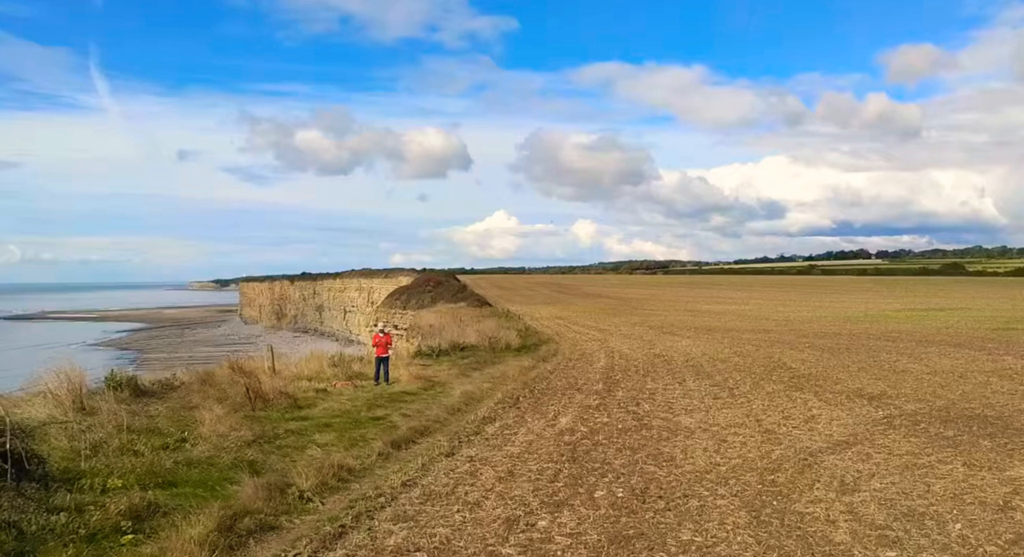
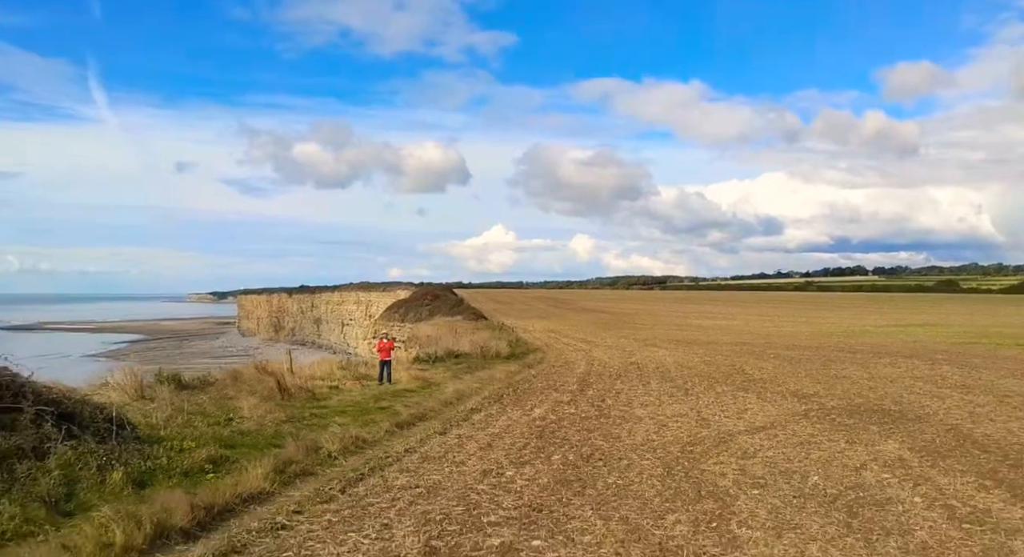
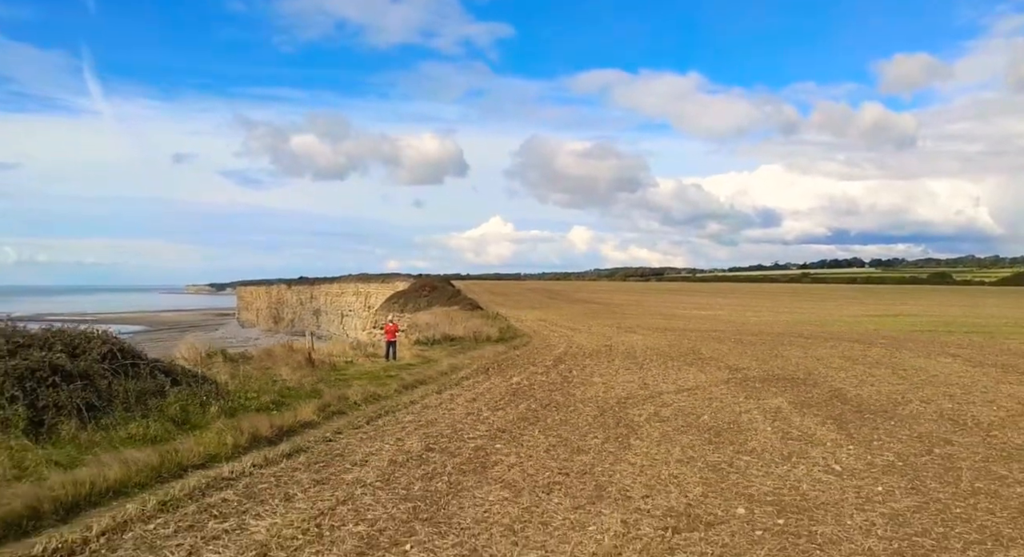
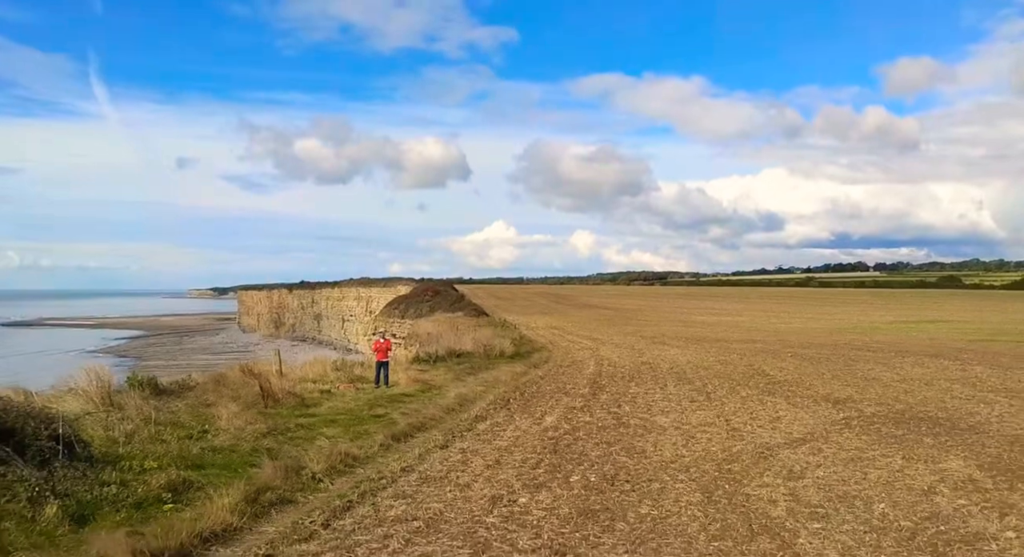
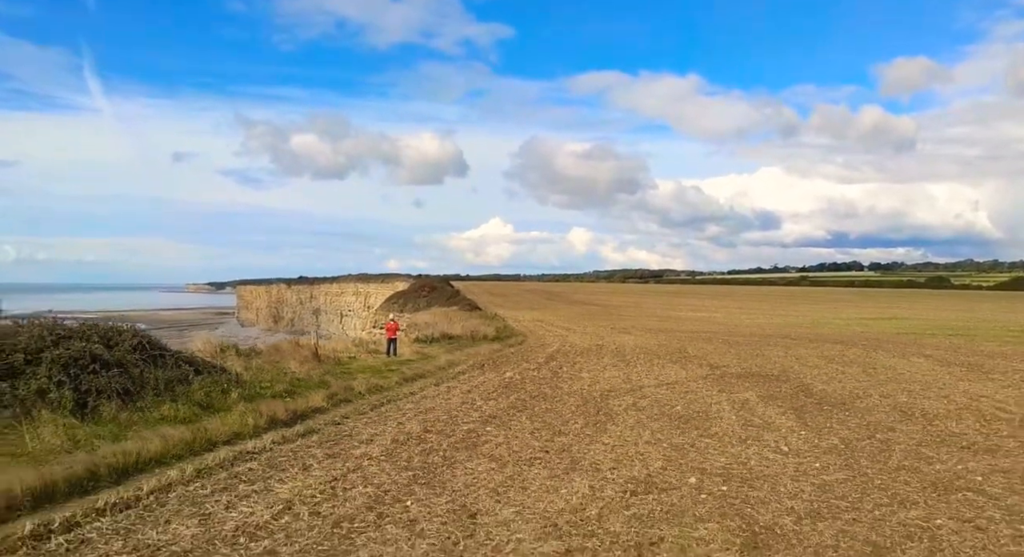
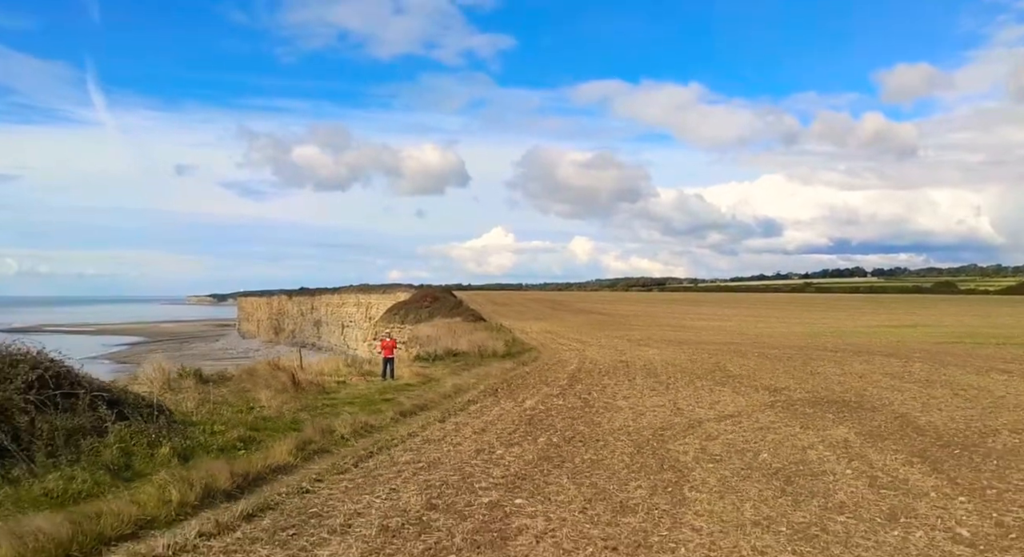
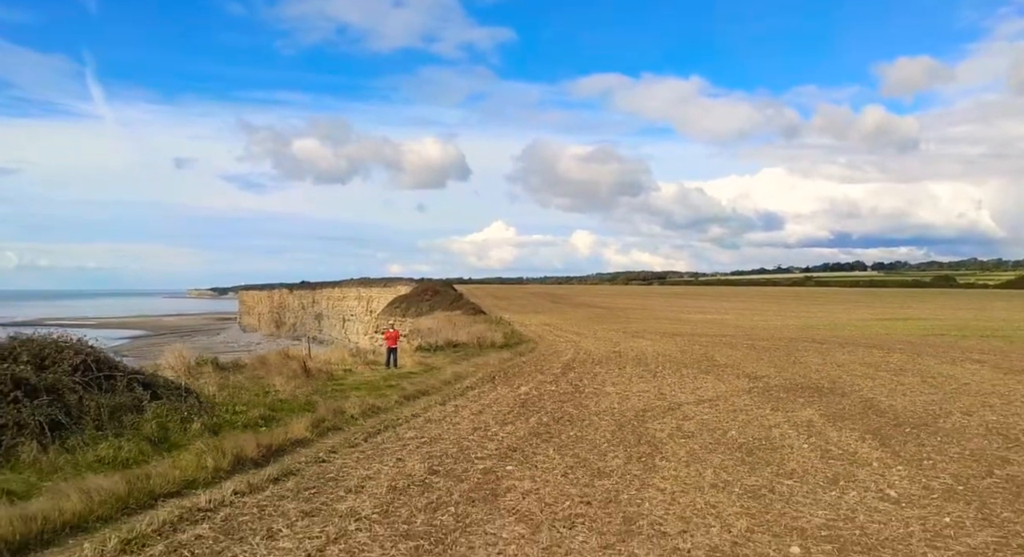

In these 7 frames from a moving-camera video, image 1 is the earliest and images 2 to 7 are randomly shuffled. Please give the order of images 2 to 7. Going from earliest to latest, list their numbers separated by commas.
4, 2, 6, 7, 3, 5
